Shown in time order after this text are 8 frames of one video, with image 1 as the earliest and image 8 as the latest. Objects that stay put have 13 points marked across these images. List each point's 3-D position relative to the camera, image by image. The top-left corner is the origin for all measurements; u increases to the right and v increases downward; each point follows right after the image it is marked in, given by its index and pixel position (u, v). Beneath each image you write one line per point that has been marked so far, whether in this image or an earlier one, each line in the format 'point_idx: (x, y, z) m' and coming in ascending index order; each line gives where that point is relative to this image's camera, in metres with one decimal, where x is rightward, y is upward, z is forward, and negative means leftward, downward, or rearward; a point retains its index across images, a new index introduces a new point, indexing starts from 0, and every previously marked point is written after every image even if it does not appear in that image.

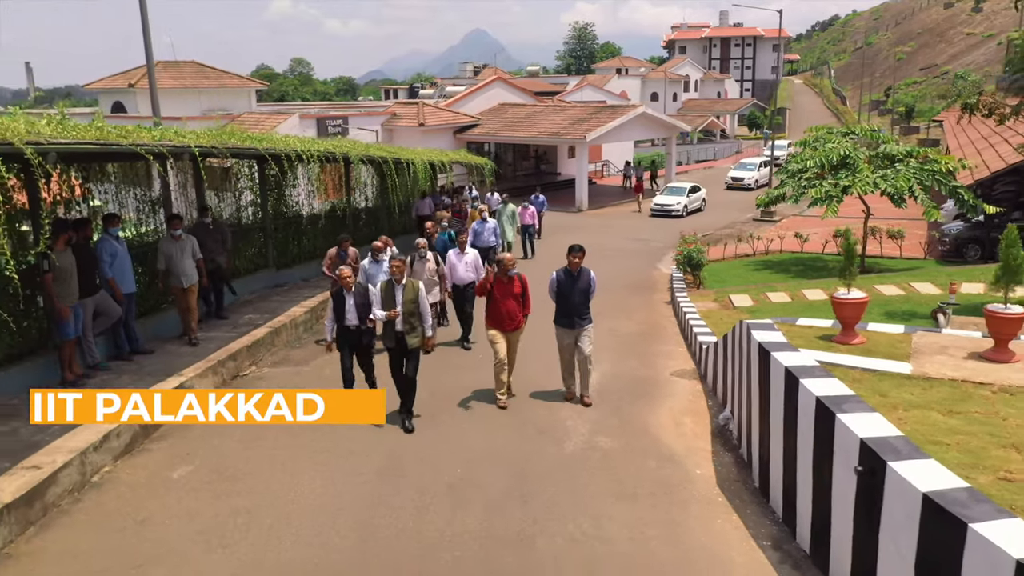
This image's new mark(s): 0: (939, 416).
0: (+2.5, -0.7, +4.8) m
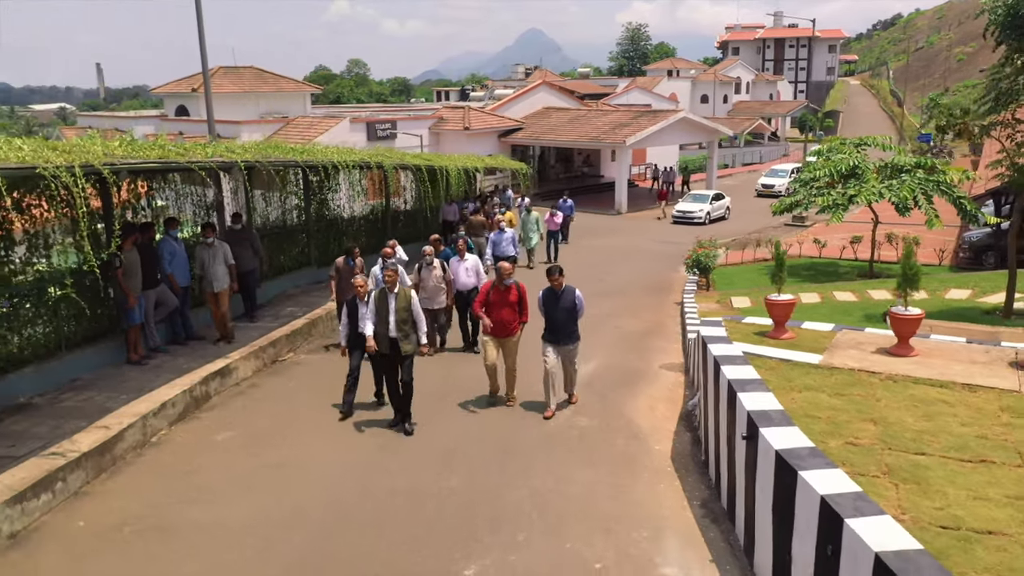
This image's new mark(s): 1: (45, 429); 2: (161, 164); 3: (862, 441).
0: (+2.2, -0.8, +5.8) m
1: (-4.3, -1.3, +7.5) m
2: (-3.7, +1.3, +8.7) m
3: (+2.1, -0.9, +5.1) m
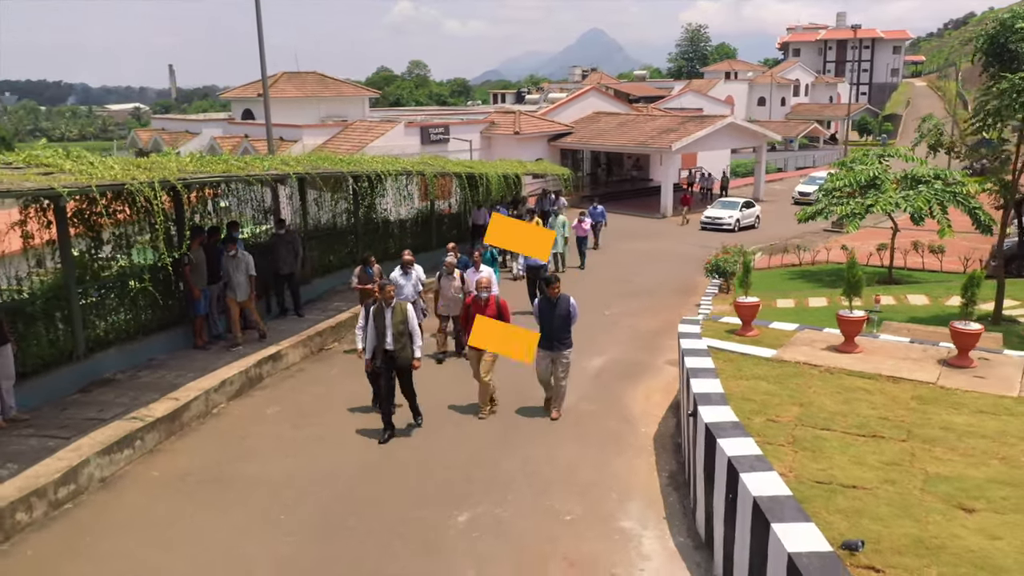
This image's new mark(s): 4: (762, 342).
0: (+2.1, -0.8, +6.9) m
1: (-4.2, -1.2, +9.0) m
2: (-3.6, +1.4, +10.2) m
3: (+2.0, -1.0, +6.2) m
4: (+2.4, -0.5, +8.1) m
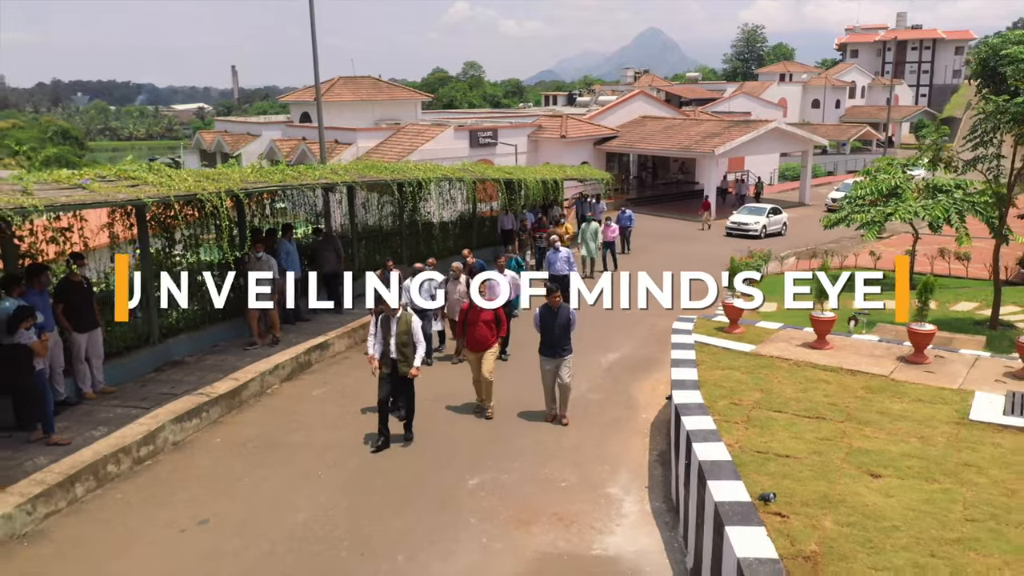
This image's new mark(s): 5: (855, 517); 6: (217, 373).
0: (+2.2, -0.8, +7.9) m
1: (-4.0, -1.1, +10.4) m
2: (-3.3, +1.4, +11.6) m
3: (+2.0, -1.0, +7.2) m
4: (+2.6, -0.6, +9.1) m
5: (+2.2, -1.4, +5.2) m
6: (-3.8, -1.1, +10.7) m
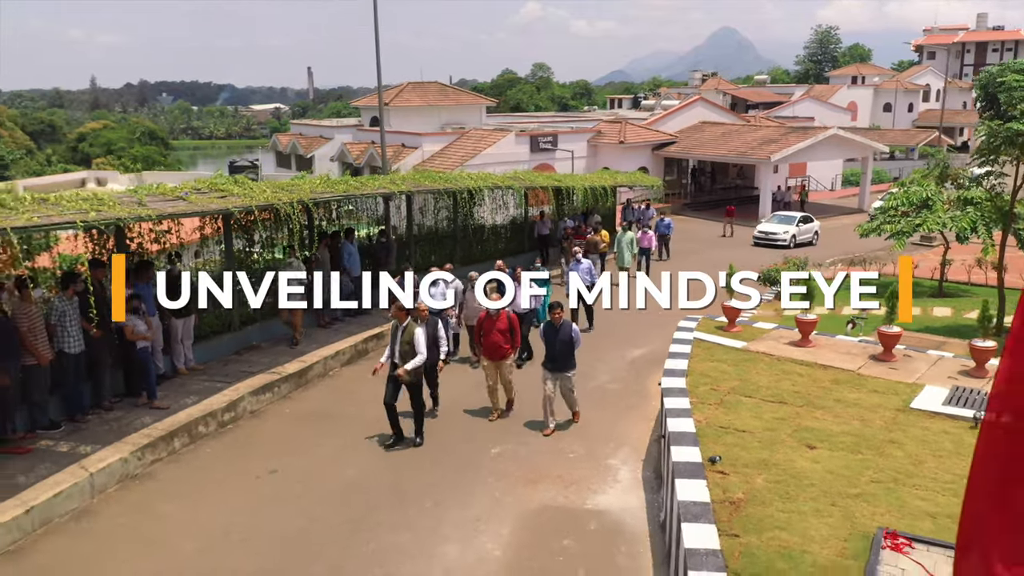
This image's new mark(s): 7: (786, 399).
0: (+2.4, -0.9, +9.2) m
1: (-3.6, -1.1, +12.2) m
2: (-2.7, +1.5, +13.3) m
3: (+2.1, -1.0, +8.5) m
4: (+2.8, -0.6, +10.3) m
5: (+2.1, -1.5, +6.5) m
6: (-3.4, -1.0, +12.4) m
7: (+2.7, -1.1, +8.1) m
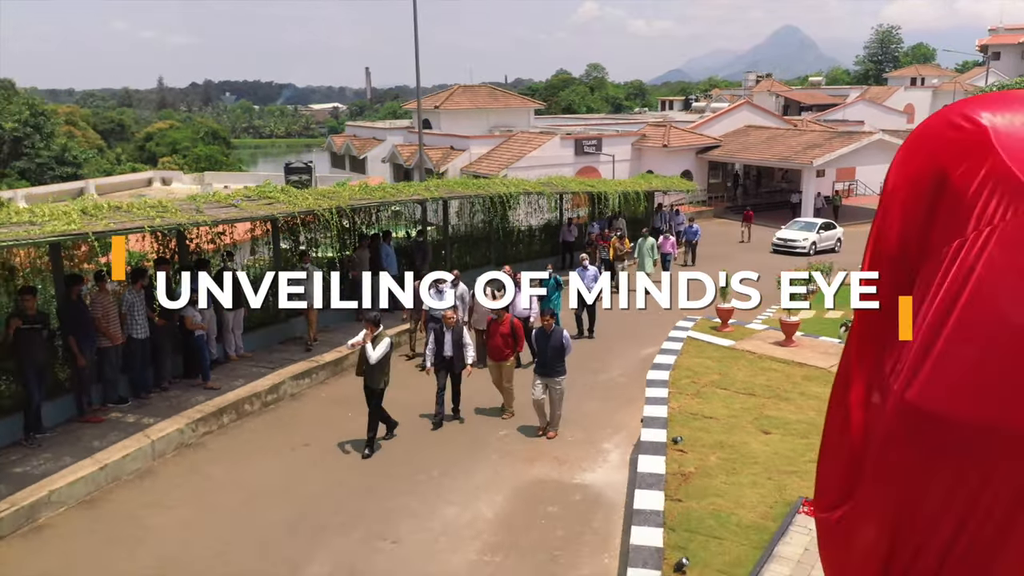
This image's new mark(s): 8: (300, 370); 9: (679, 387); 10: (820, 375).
0: (+2.5, -0.9, +10.2) m
1: (-3.3, -1.0, +13.6) m
2: (-2.3, +1.5, +14.6) m
3: (+2.2, -1.1, +9.5) m
4: (+3.0, -0.7, +11.3) m
5: (+2.0, -1.5, +7.5) m
6: (-3.1, -1.0, +13.8) m
7: (+2.7, -1.1, +9.1) m
8: (-3.1, -1.2, +12.2) m
9: (+1.9, -1.1, +9.3) m
10: (+3.6, -1.0, +9.6) m
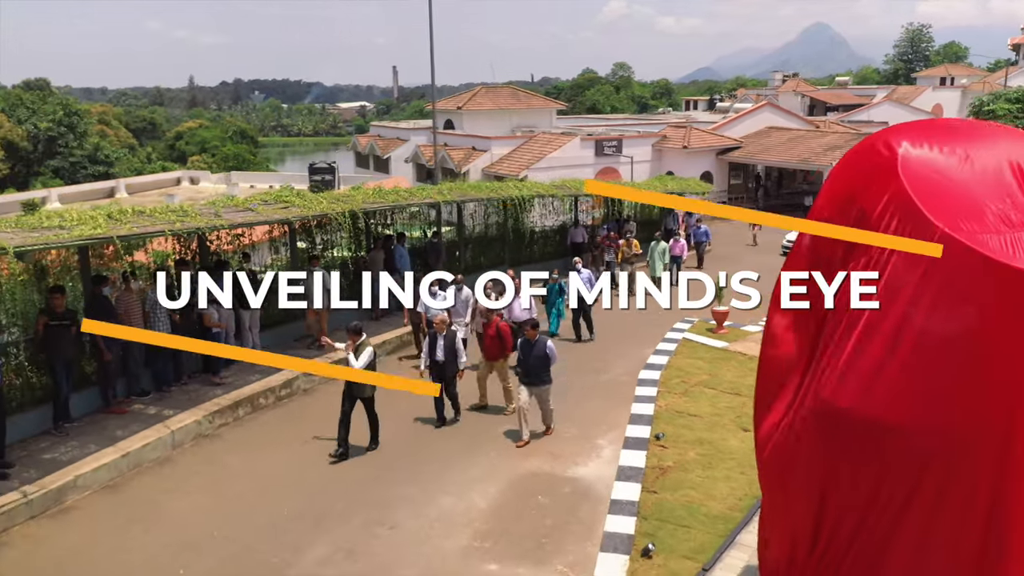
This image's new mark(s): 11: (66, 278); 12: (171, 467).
0: (+2.5, -1.0, +10.6) m
1: (-3.2, -1.0, +14.2) m
2: (-2.2, +1.5, +15.1) m
3: (+2.1, -1.1, +9.9) m
4: (+3.0, -0.7, +11.7) m
5: (+1.9, -1.6, +7.9) m
6: (-3.0, -1.0, +14.4) m
7: (+2.7, -1.2, +9.5) m
8: (-3.1, -1.2, +12.8) m
9: (+1.9, -1.2, +9.7) m
10: (+3.6, -1.1, +10.0) m
11: (-5.5, +0.1, +10.3) m
12: (-3.9, -2.1, +9.5) m
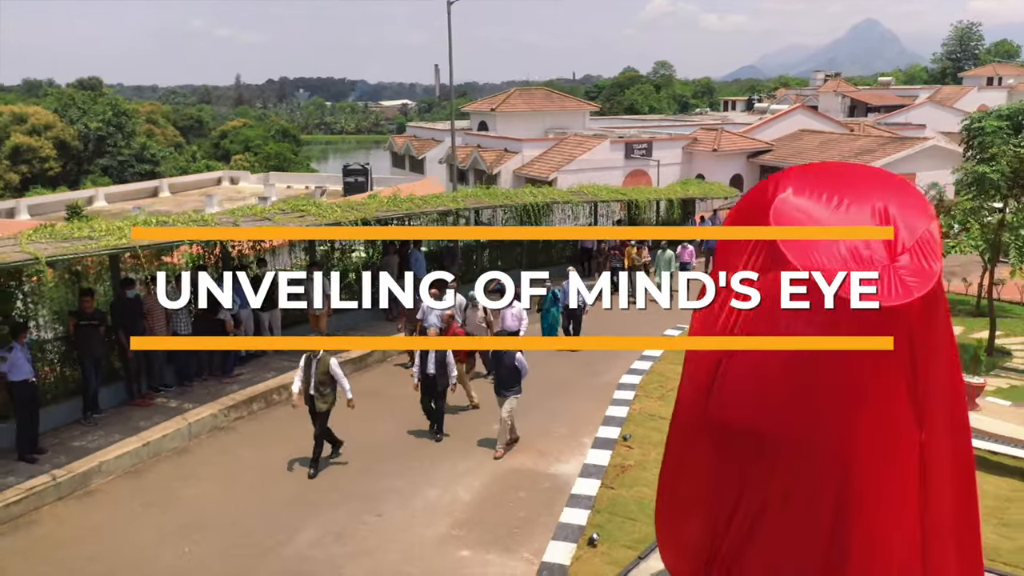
0: (+2.4, -1.1, +11.2) m
1: (-3.2, -1.1, +15.0) m
2: (-2.0, +1.5, +15.9) m
3: (+2.0, -1.2, +10.5) m
4: (+3.0, -0.8, +12.2) m
5: (+1.7, -1.7, +8.5) m
6: (-2.9, -1.0, +15.2) m
7: (+2.5, -1.3, +10.1) m
8: (-3.1, -1.3, +13.7) m
9: (+1.7, -1.3, +10.4) m
10: (+3.4, -1.2, +10.5) m
11: (-5.6, +0.1, +11.2) m
12: (-4.1, -2.1, +10.4) m
